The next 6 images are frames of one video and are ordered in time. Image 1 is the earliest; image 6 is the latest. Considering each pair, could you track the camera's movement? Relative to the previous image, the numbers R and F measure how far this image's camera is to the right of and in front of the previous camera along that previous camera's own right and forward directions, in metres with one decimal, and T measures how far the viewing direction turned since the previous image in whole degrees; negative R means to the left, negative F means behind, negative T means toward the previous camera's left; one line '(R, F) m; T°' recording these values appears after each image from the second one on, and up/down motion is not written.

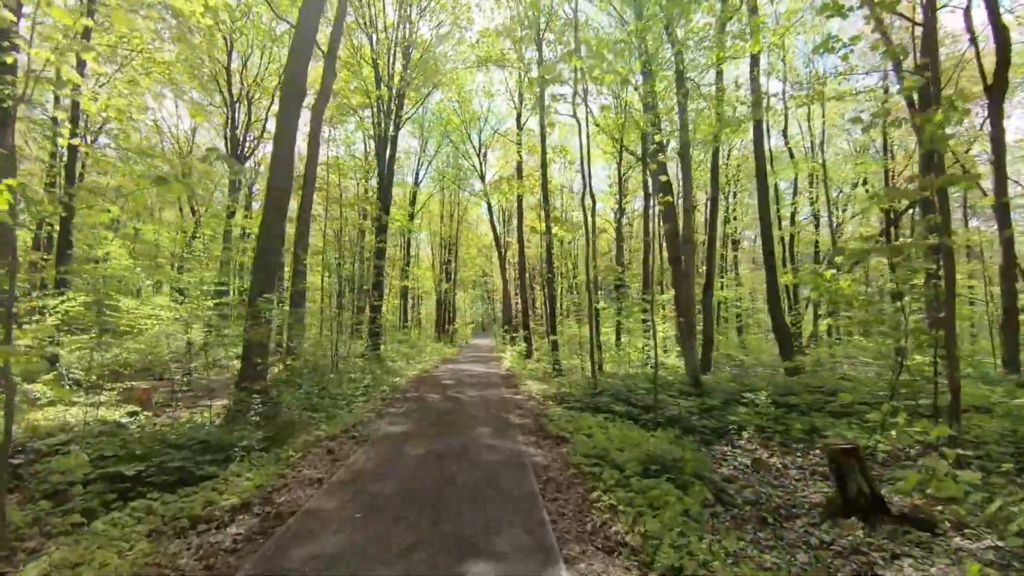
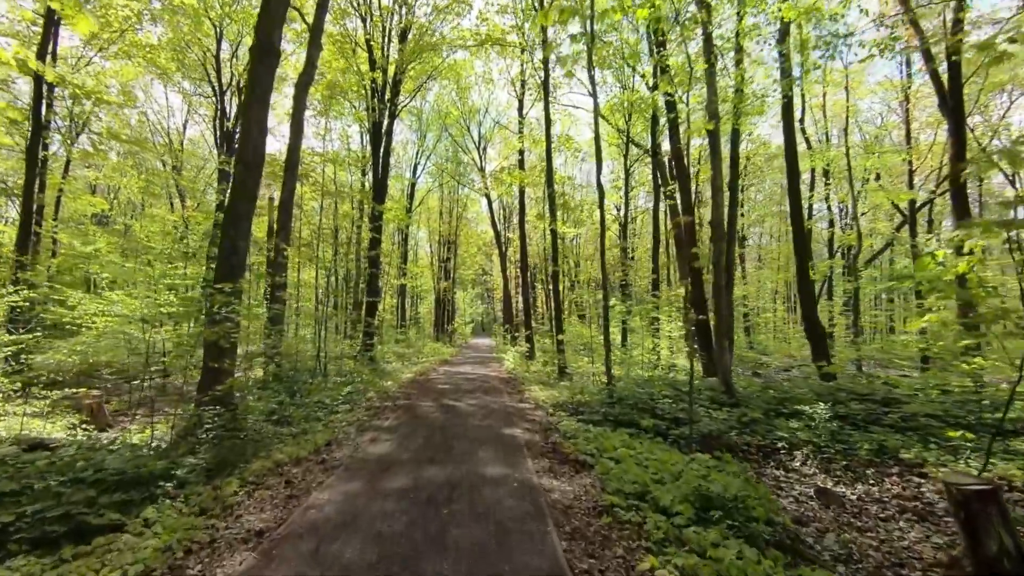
(-0.1, +1.1) m; 0°
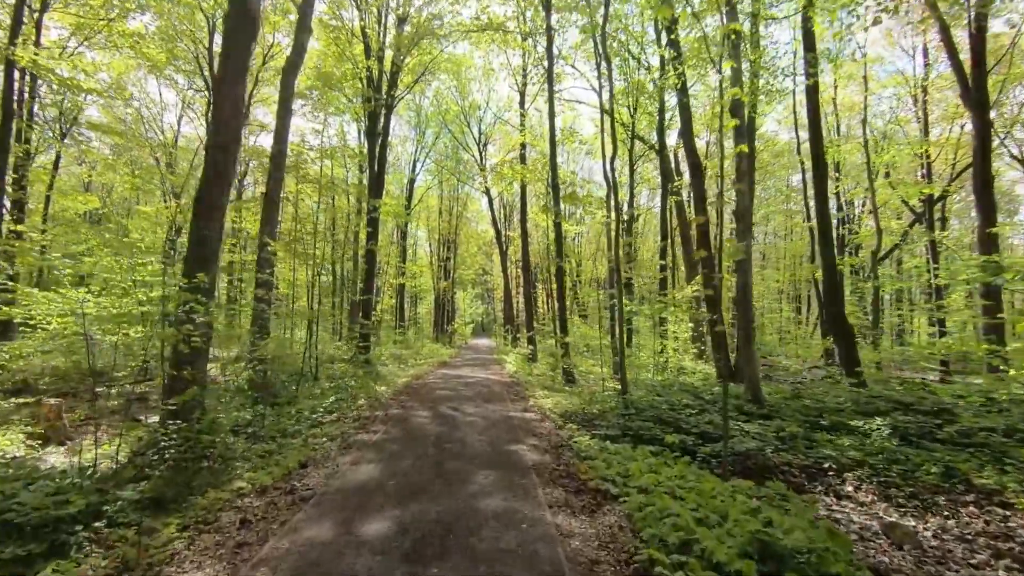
(-0.1, +0.8) m; 0°
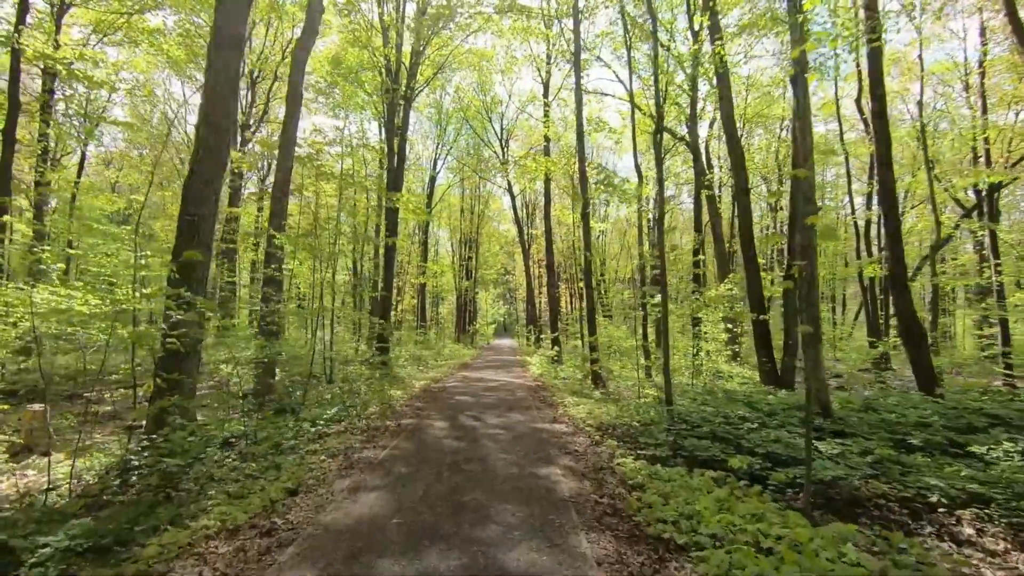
(-0.1, +0.9) m; -2°
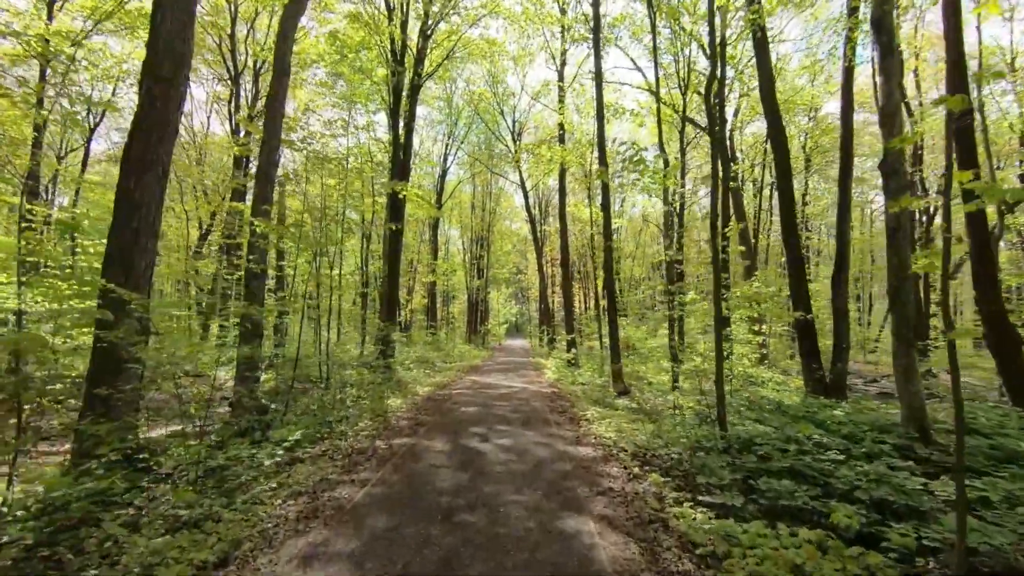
(0.0, +1.2) m; -1°
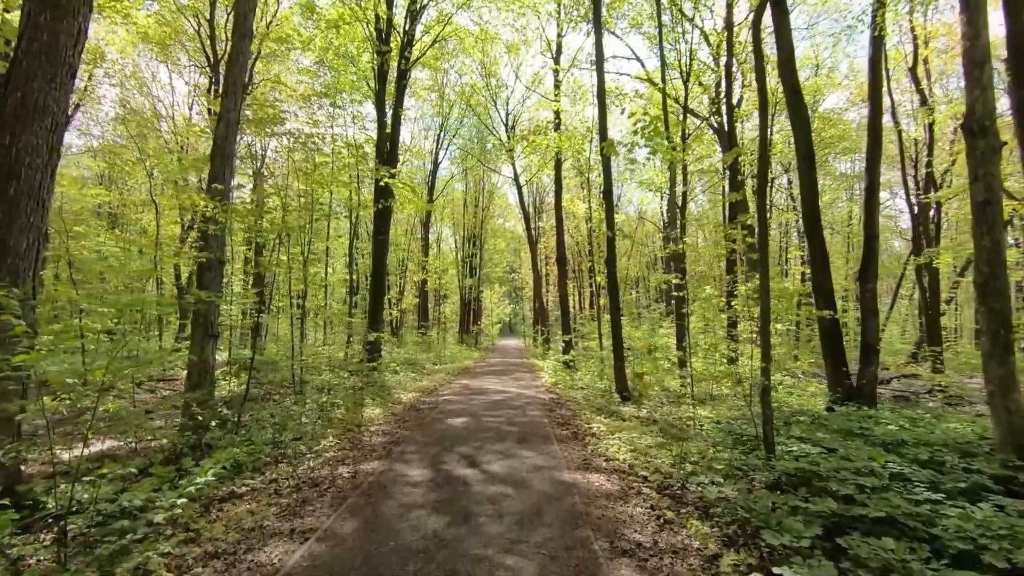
(0.0, +1.1) m; +1°
